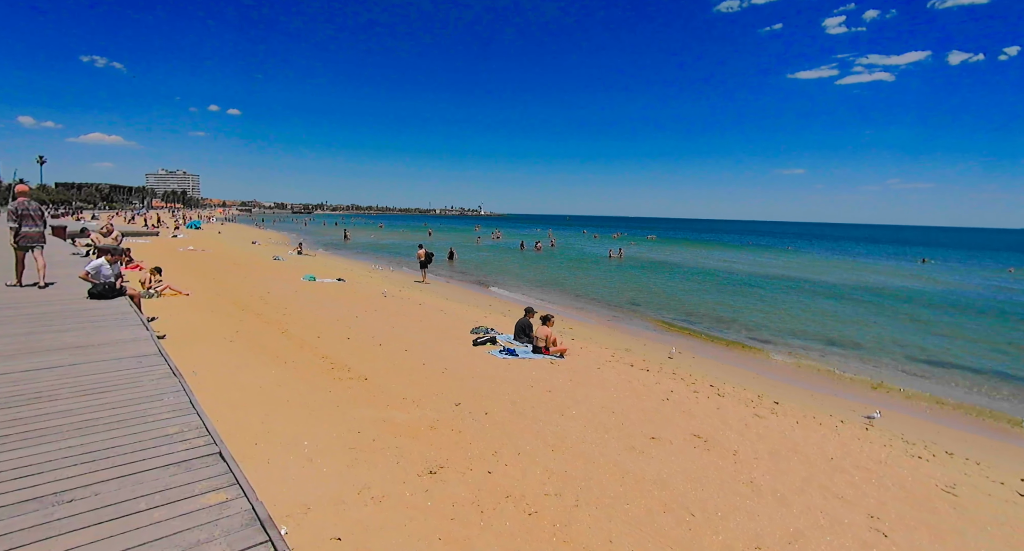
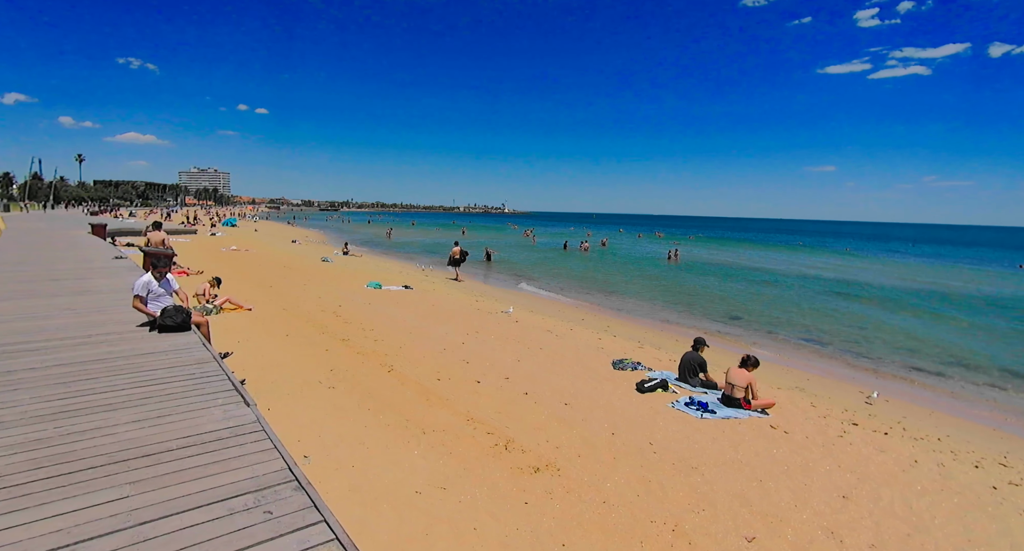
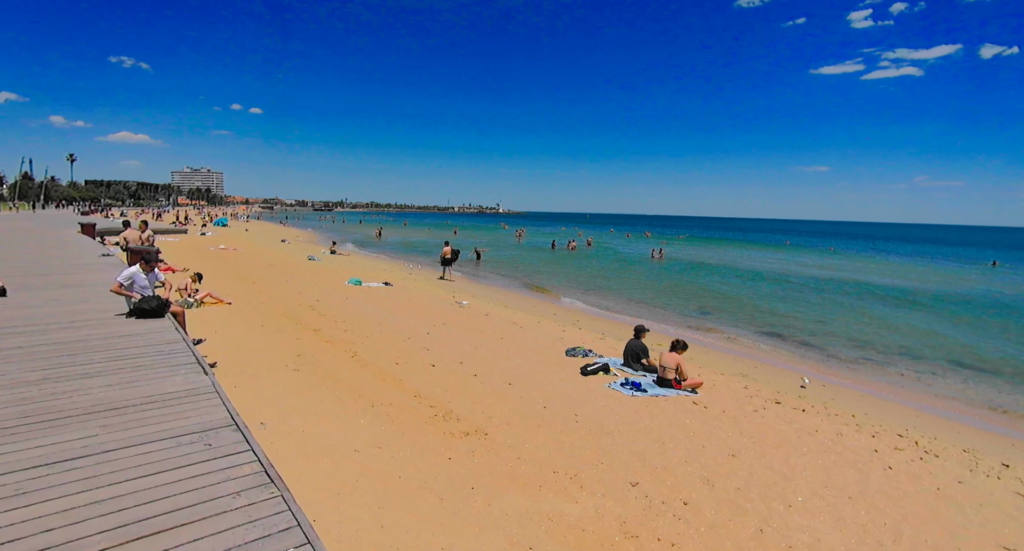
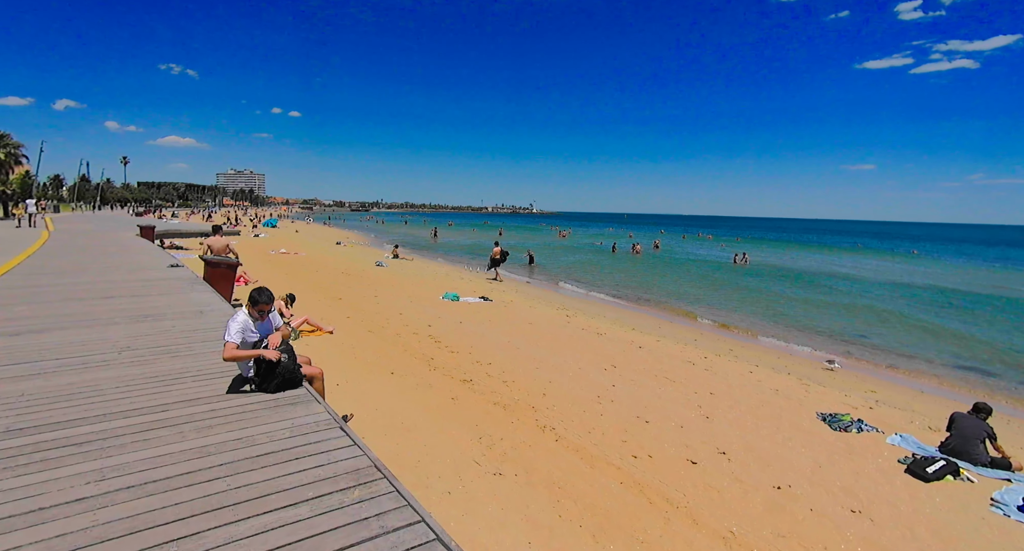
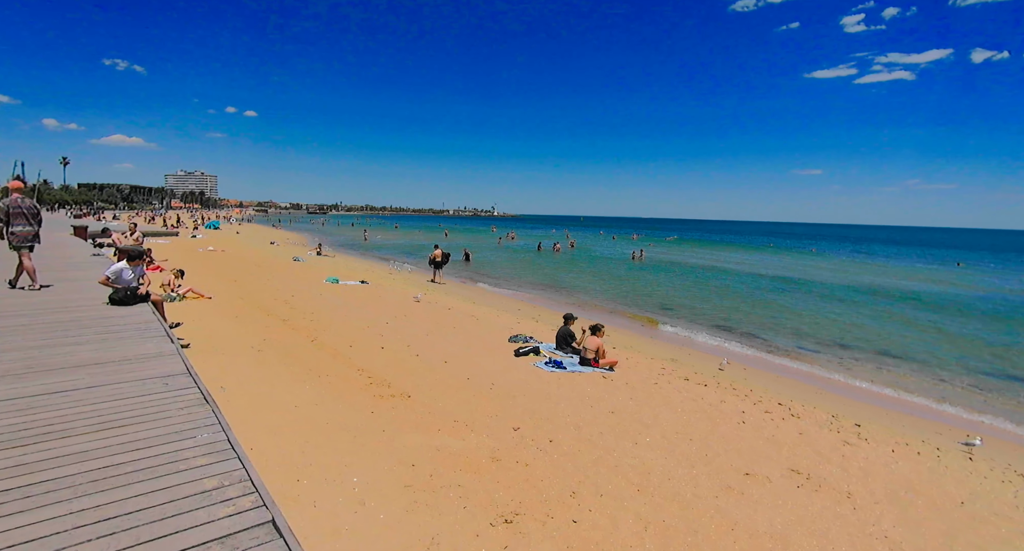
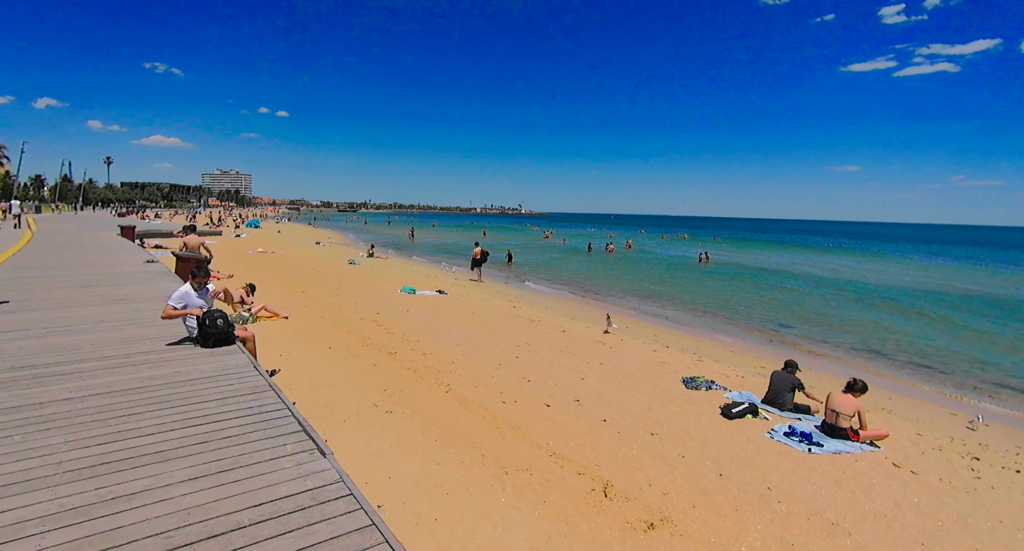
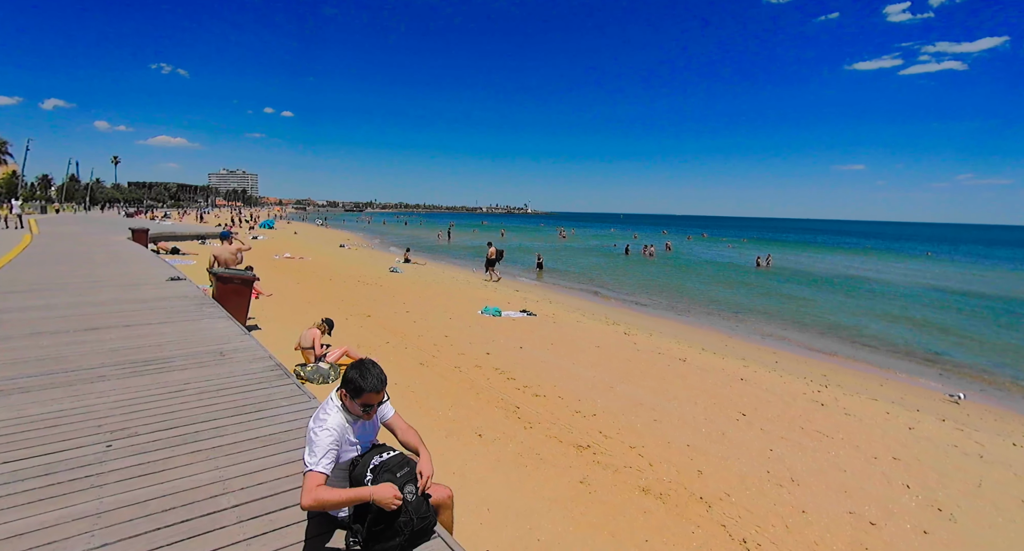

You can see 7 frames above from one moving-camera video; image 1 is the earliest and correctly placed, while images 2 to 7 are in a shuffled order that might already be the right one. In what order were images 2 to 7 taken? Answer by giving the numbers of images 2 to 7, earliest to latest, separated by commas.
5, 3, 2, 6, 4, 7
